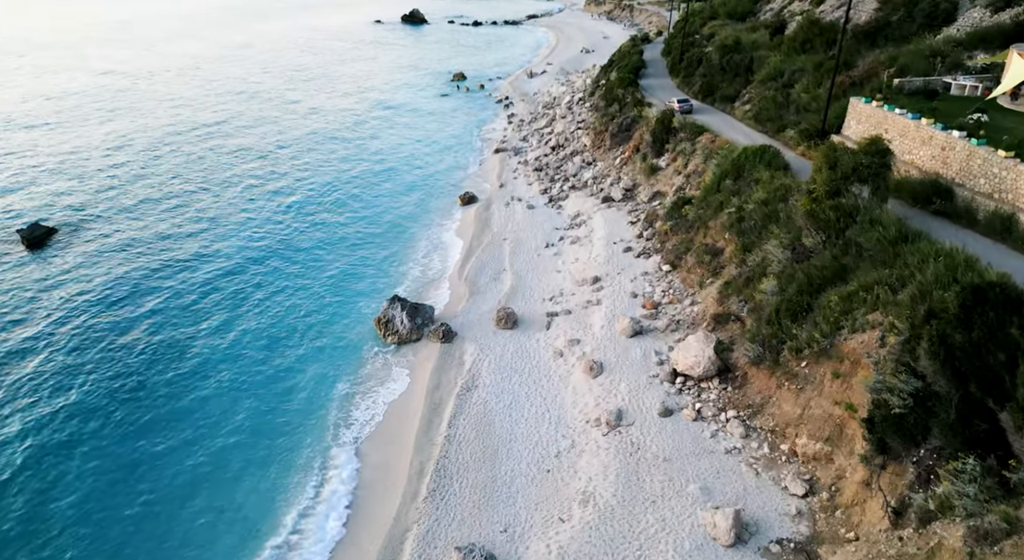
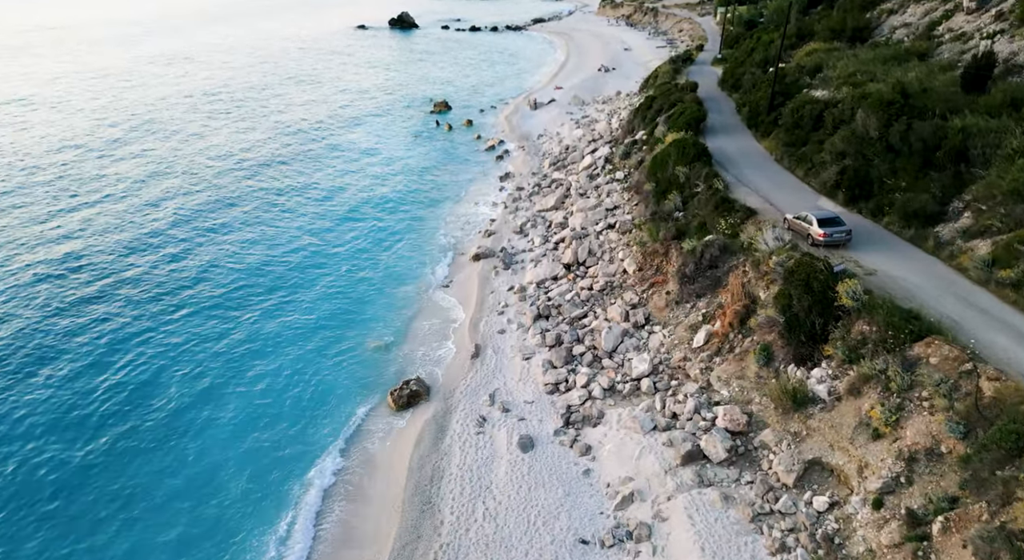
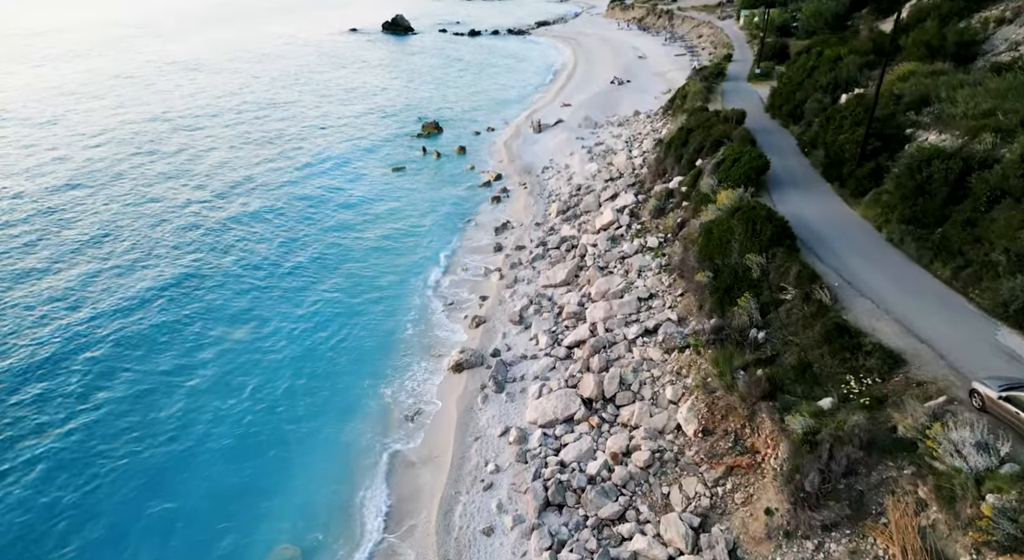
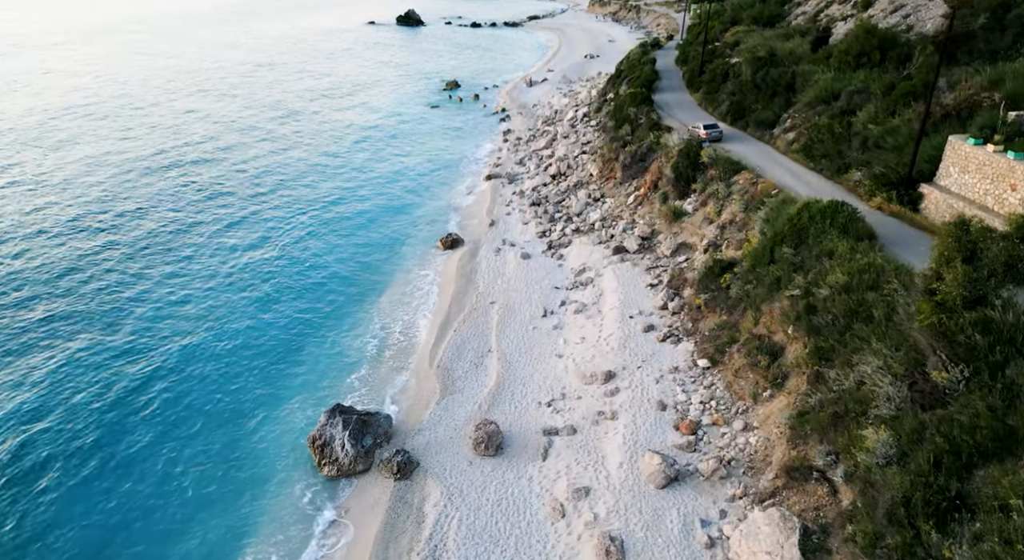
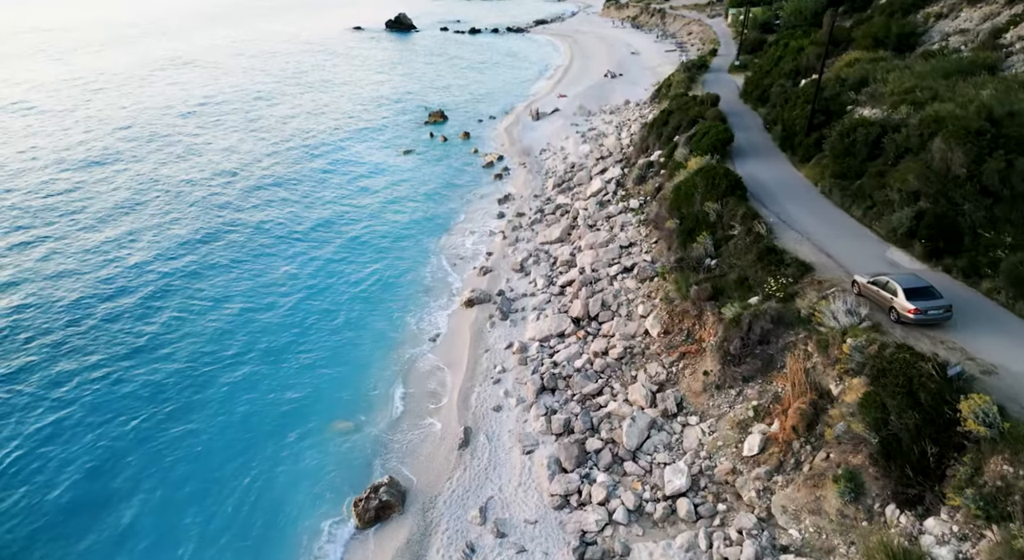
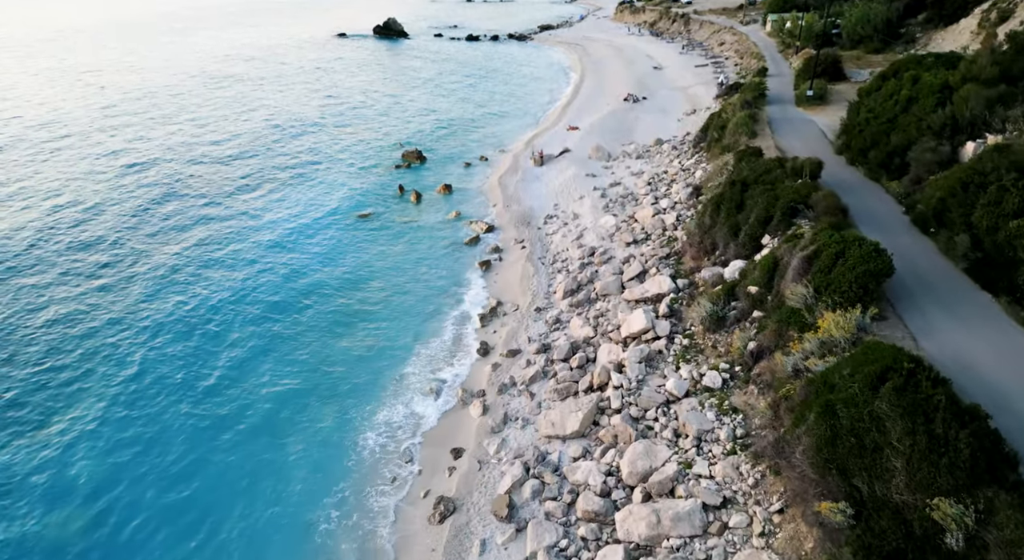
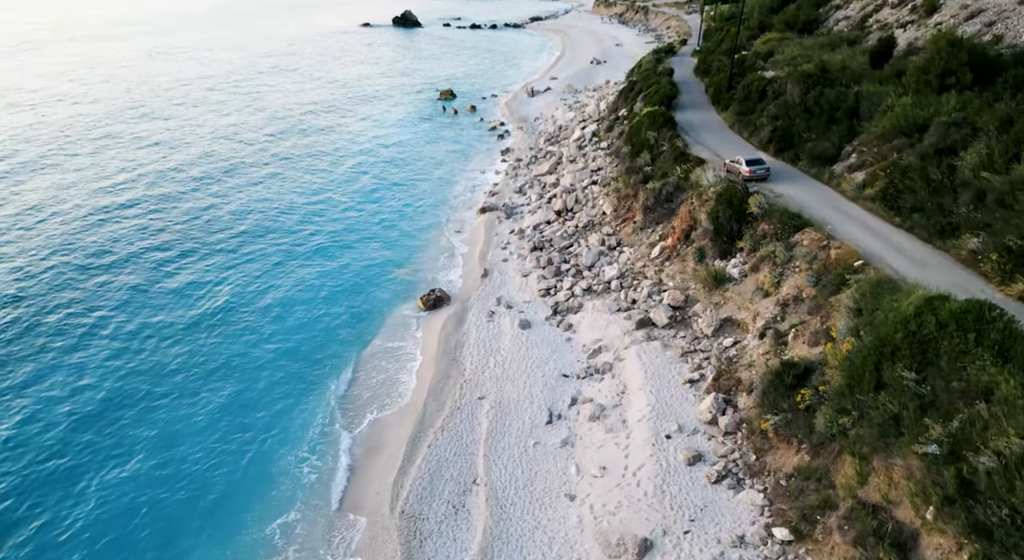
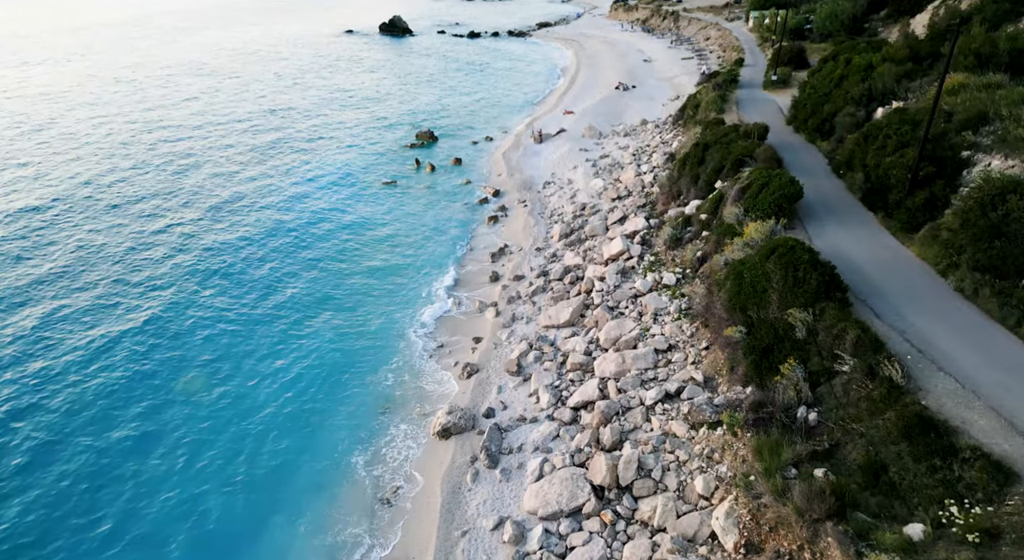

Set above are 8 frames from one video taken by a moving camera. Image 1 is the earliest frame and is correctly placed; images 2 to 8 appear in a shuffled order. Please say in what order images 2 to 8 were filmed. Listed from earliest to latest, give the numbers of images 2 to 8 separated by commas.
4, 7, 2, 5, 3, 8, 6
